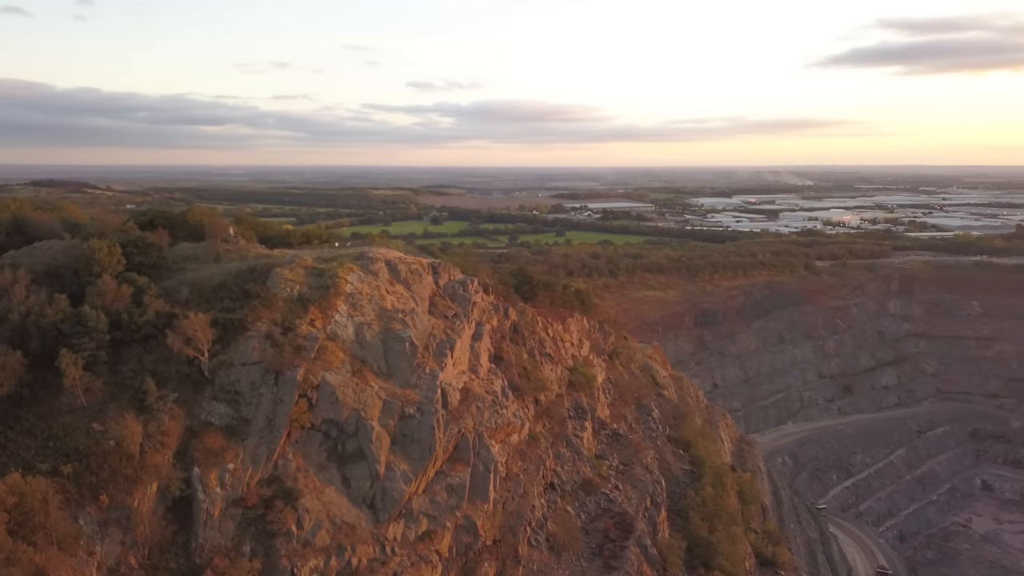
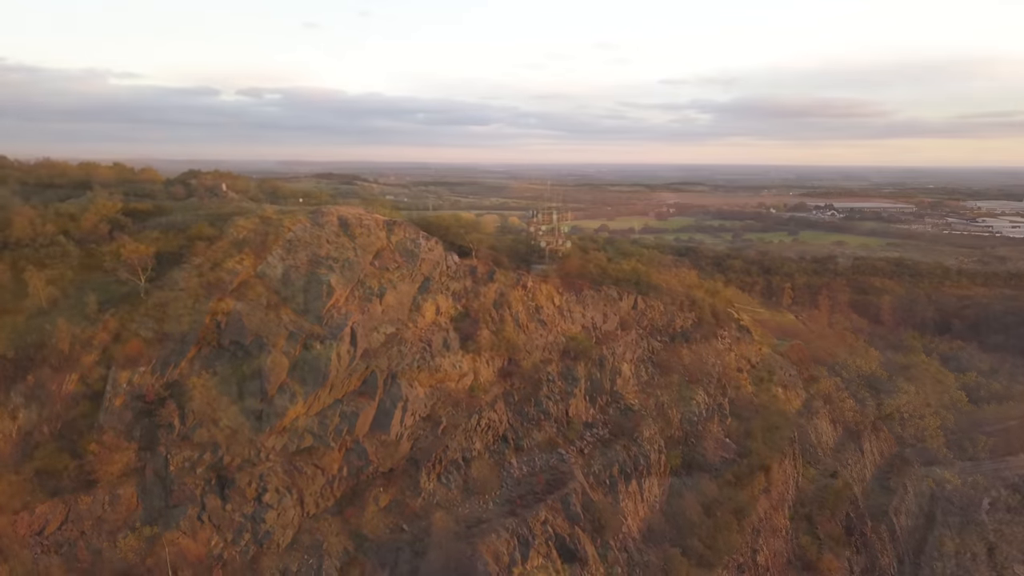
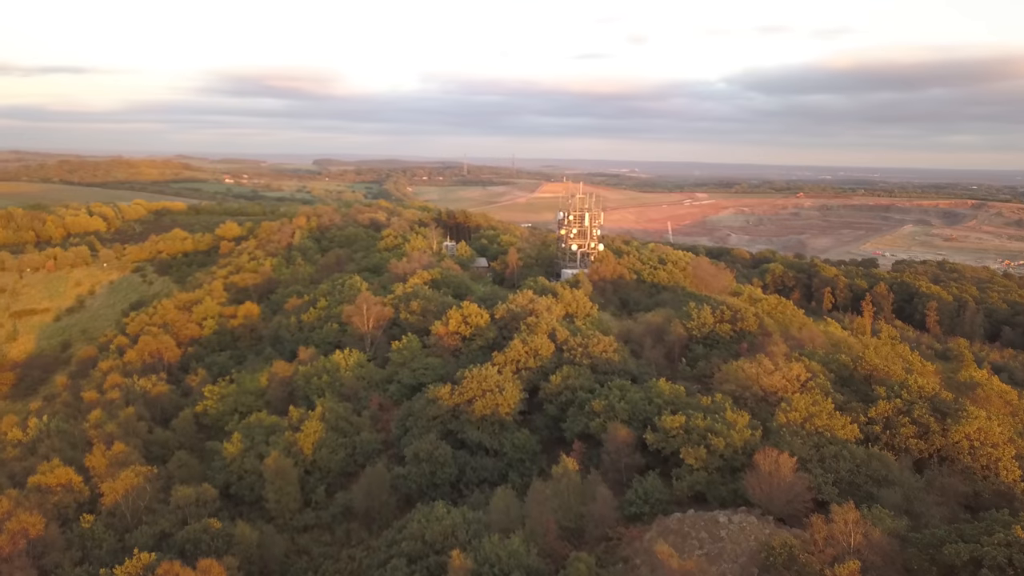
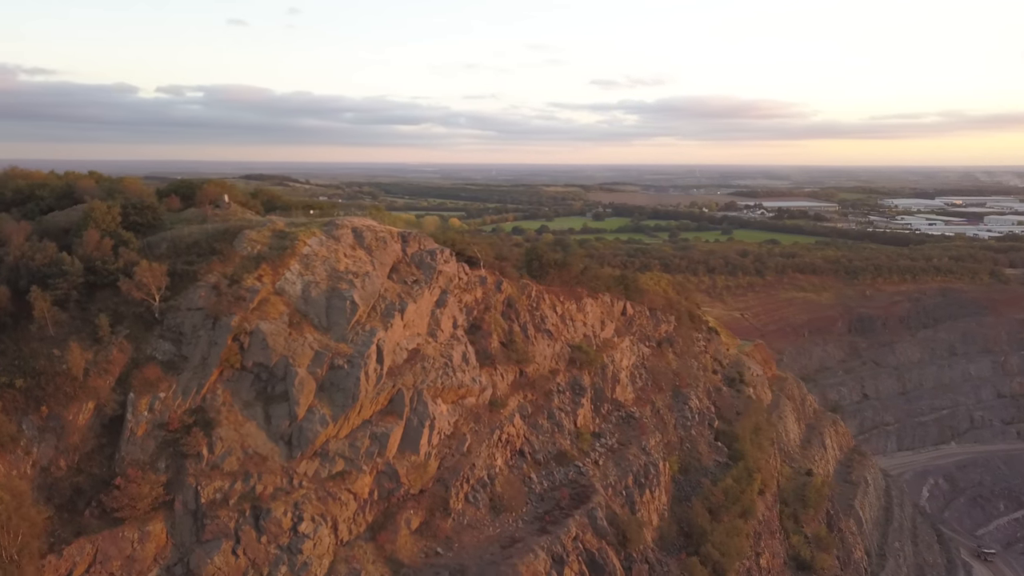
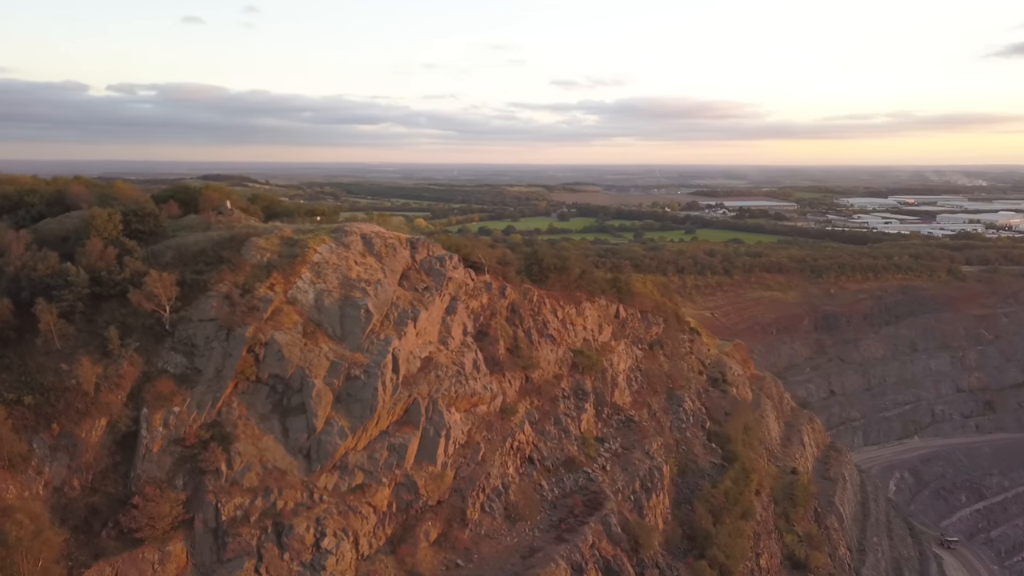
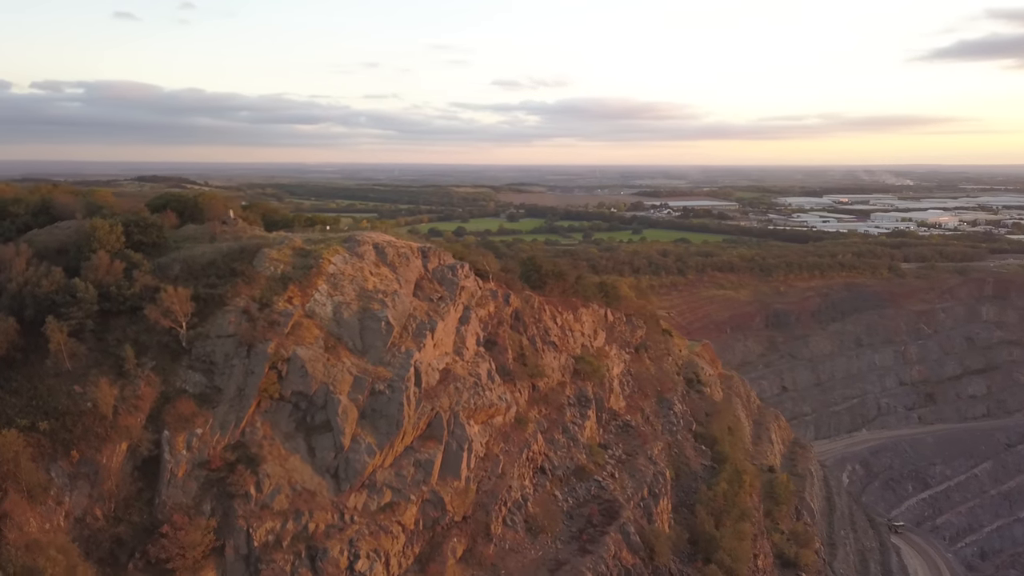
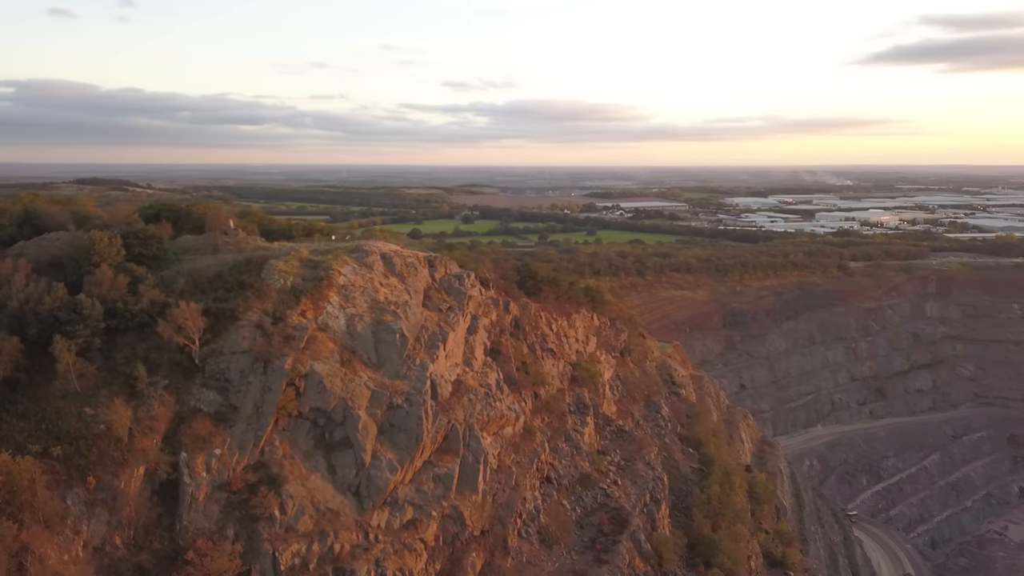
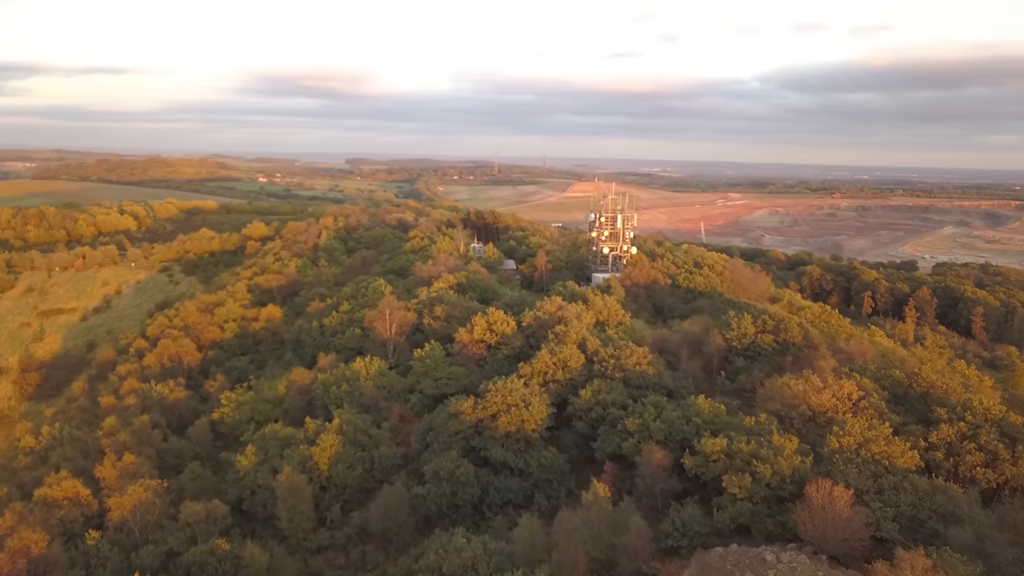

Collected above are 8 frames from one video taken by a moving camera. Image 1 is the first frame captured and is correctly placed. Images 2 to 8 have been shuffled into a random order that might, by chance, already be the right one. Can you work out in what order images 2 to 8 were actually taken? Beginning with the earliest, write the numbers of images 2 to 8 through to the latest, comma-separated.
7, 6, 5, 4, 2, 3, 8
